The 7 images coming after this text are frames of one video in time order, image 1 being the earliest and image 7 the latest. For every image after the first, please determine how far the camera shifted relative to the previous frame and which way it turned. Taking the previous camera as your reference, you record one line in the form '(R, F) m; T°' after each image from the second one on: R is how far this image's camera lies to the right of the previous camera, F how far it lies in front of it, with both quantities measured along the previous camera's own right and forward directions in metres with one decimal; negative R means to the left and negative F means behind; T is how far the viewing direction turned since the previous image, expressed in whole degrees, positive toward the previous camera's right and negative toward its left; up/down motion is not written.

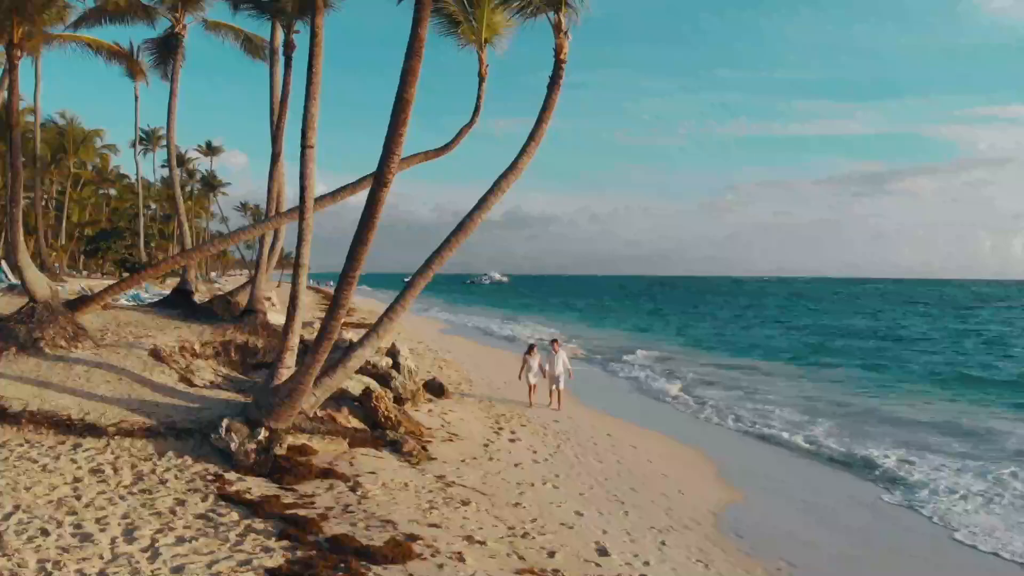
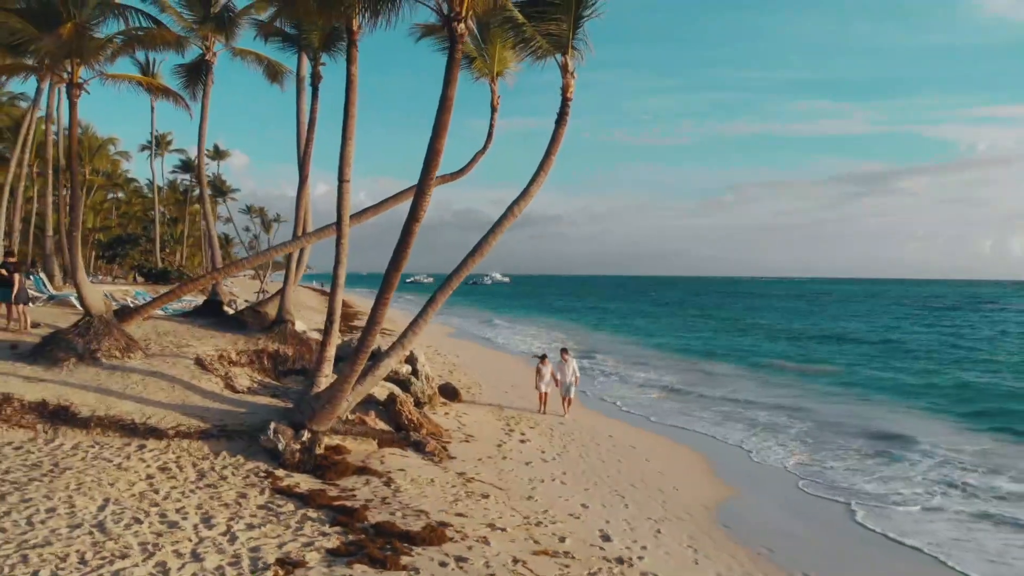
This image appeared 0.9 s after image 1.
(-0.1, -0.9) m; 0°
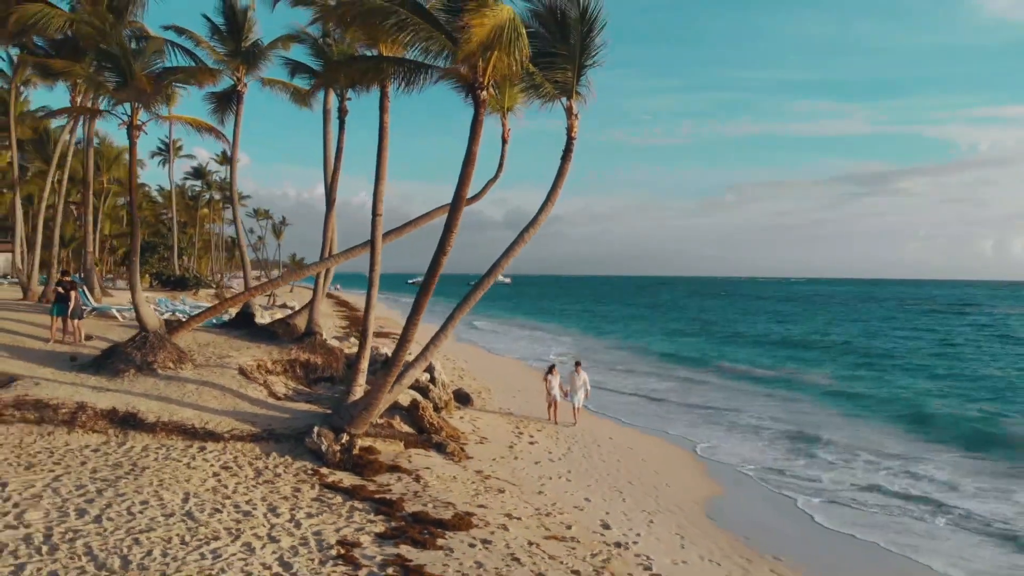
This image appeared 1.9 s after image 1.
(-0.2, -1.1) m; 0°
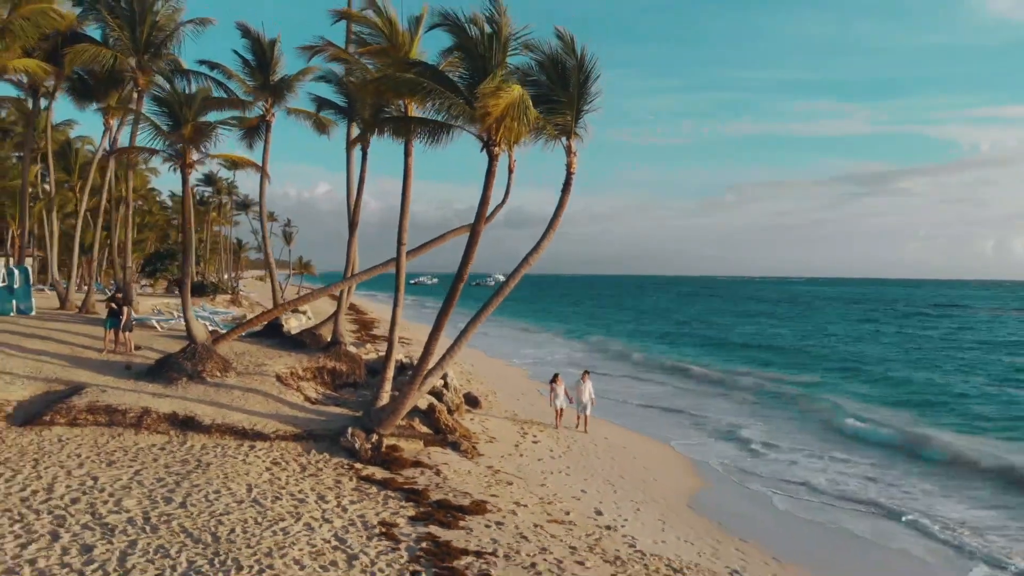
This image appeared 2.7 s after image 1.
(-0.1, -1.3) m; 0°
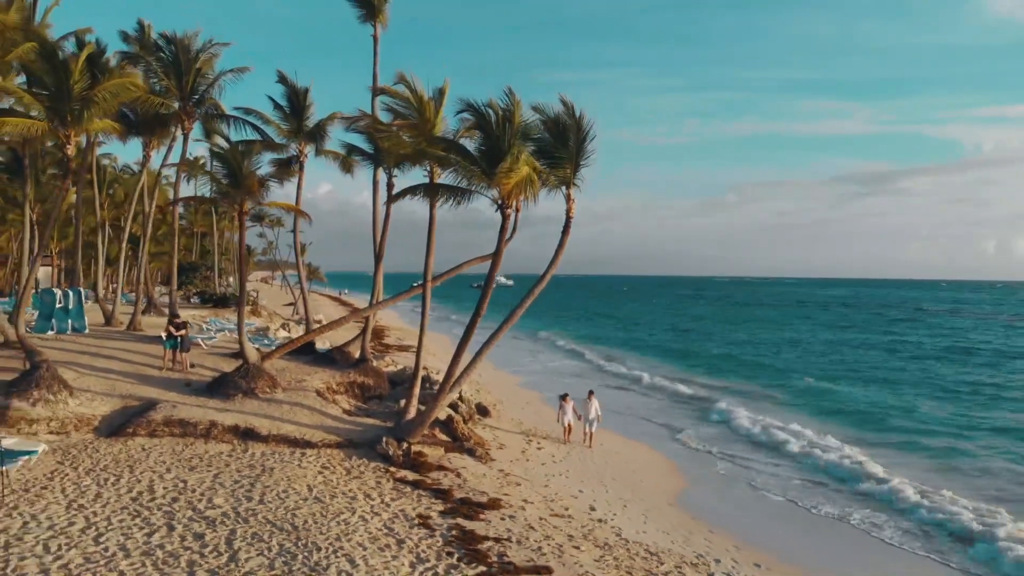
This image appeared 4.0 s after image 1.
(-0.1, -1.9) m; 0°
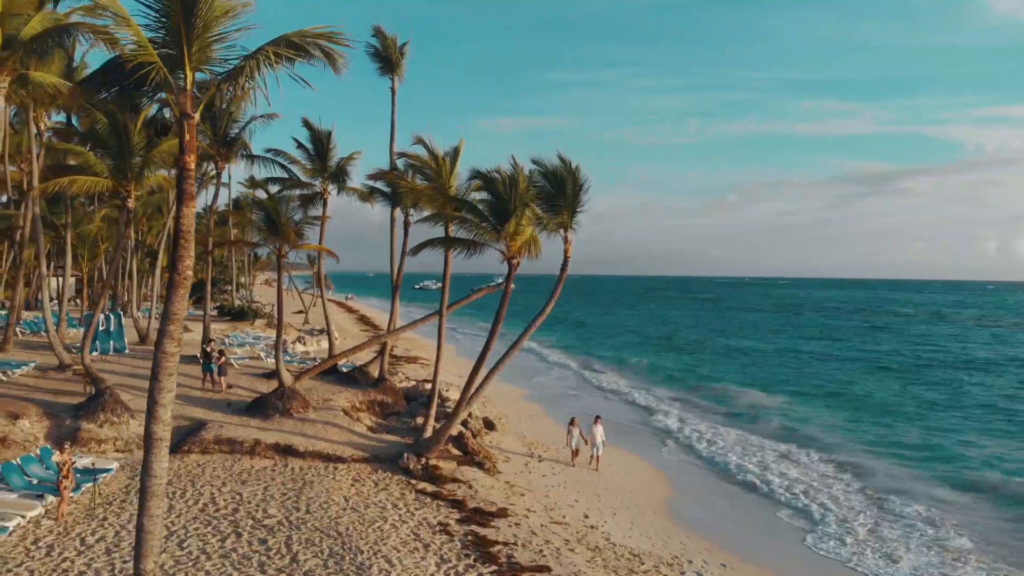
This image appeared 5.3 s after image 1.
(-0.1, -1.7) m; 0°
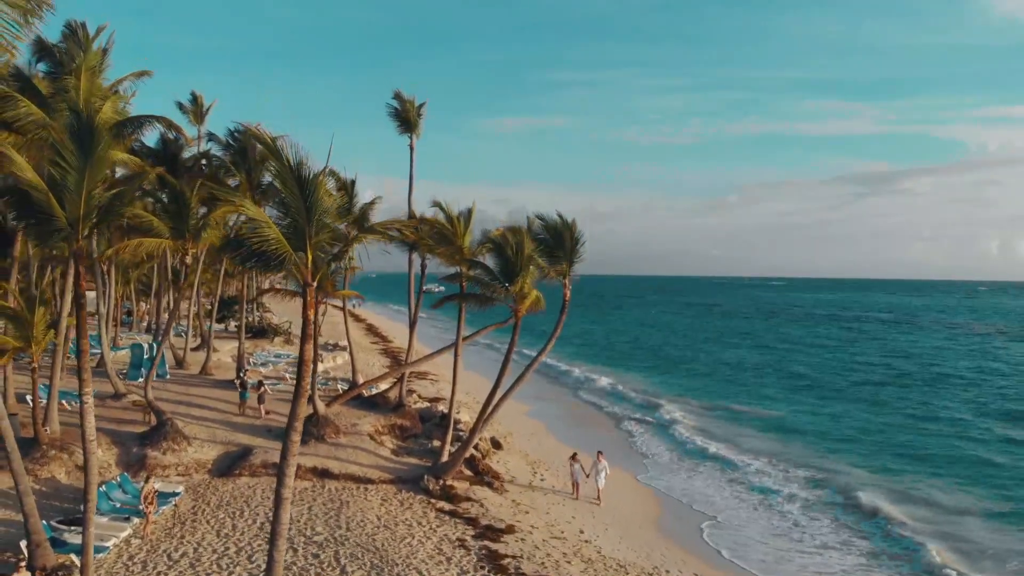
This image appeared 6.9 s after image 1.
(-0.1, -2.1) m; 0°
